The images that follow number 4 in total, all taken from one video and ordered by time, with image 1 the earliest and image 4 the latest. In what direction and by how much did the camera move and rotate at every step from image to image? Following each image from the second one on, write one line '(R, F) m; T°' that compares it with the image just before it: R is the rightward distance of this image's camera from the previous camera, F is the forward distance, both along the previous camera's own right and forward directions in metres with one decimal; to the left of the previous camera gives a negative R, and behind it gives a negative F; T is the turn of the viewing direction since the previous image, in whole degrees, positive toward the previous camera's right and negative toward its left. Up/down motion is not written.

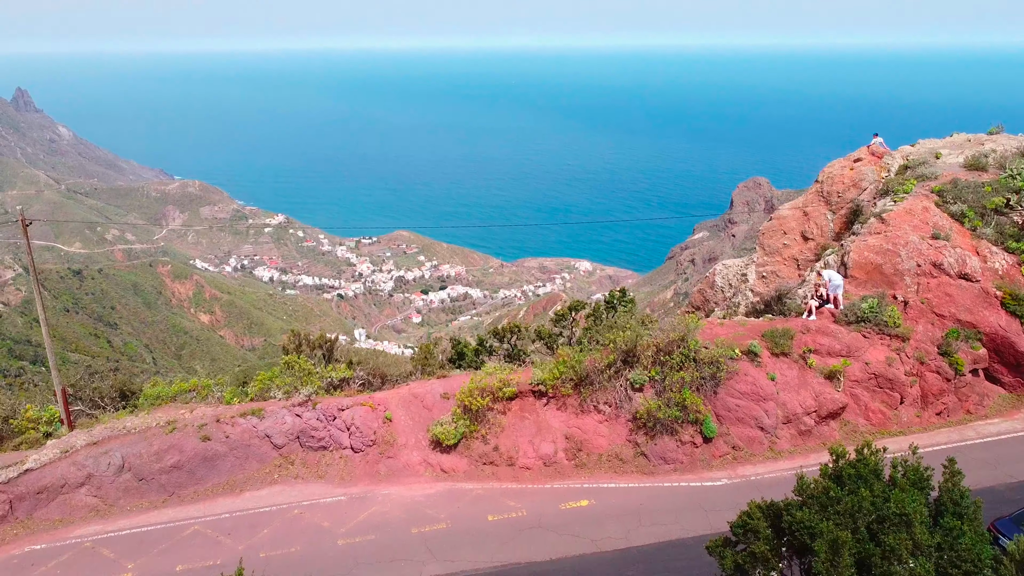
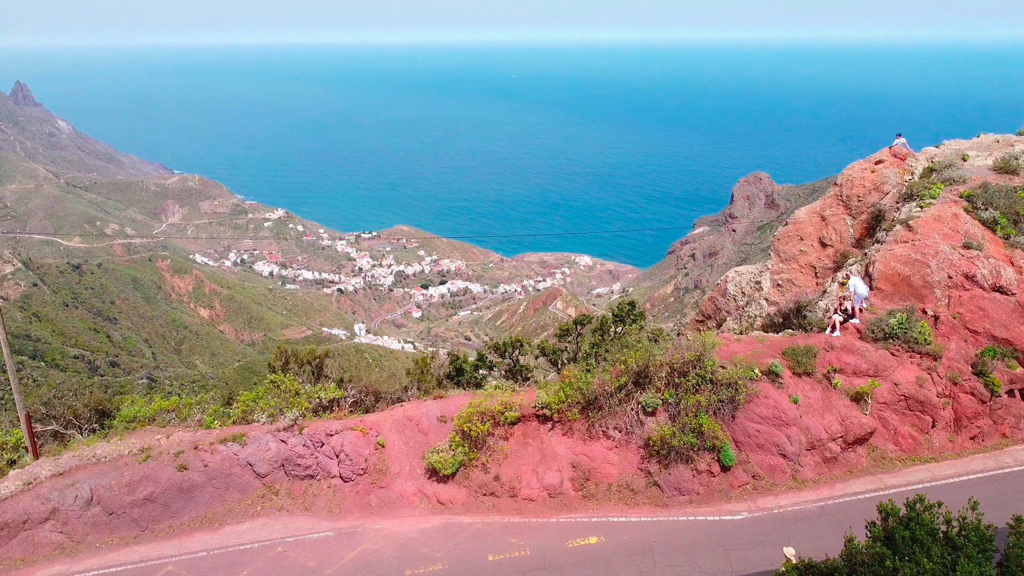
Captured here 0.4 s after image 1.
(0.0, +0.4) m; 0°
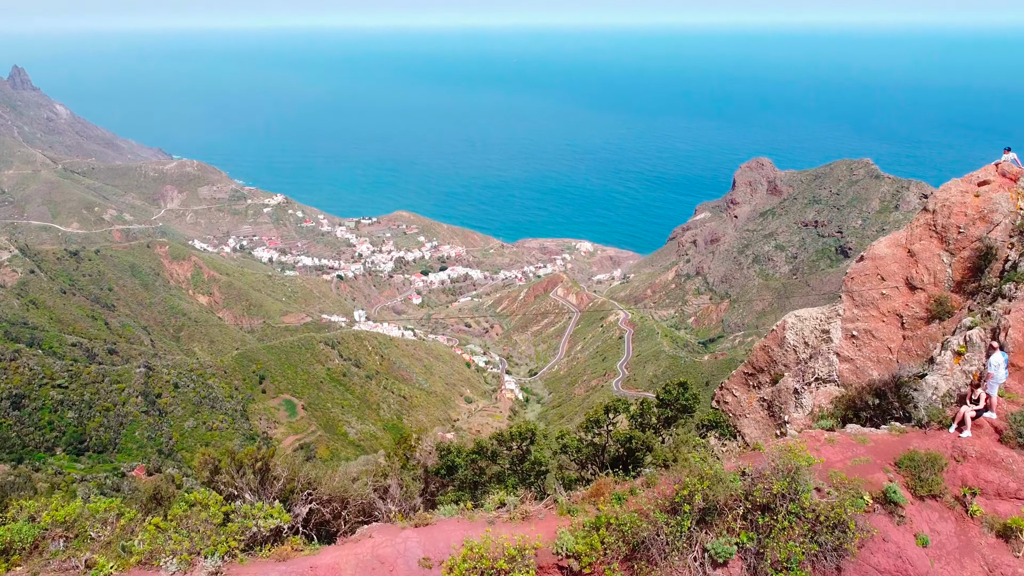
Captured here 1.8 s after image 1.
(-0.1, +1.5) m; 0°
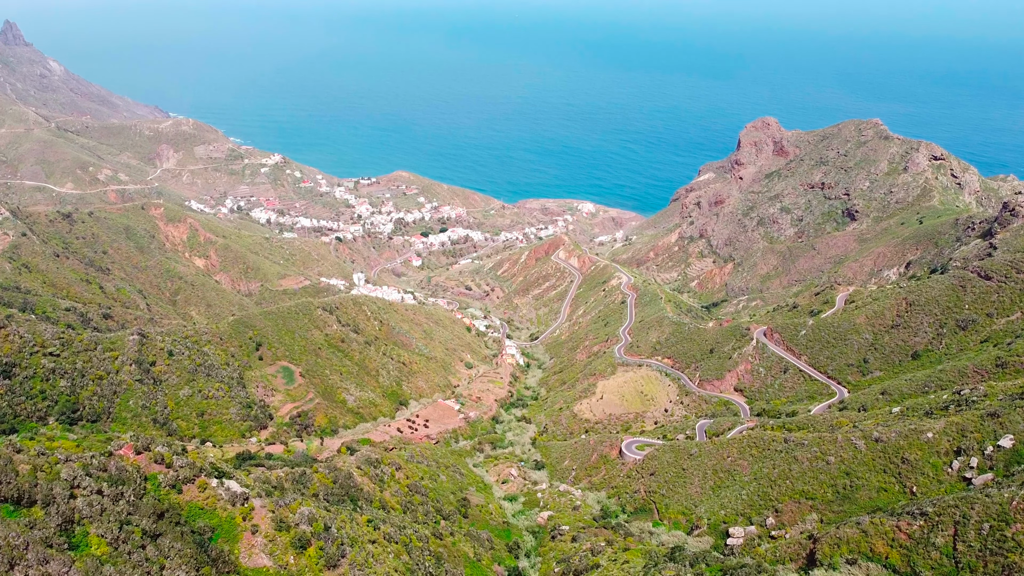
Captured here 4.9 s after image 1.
(0.0, +4.2) m; 0°
